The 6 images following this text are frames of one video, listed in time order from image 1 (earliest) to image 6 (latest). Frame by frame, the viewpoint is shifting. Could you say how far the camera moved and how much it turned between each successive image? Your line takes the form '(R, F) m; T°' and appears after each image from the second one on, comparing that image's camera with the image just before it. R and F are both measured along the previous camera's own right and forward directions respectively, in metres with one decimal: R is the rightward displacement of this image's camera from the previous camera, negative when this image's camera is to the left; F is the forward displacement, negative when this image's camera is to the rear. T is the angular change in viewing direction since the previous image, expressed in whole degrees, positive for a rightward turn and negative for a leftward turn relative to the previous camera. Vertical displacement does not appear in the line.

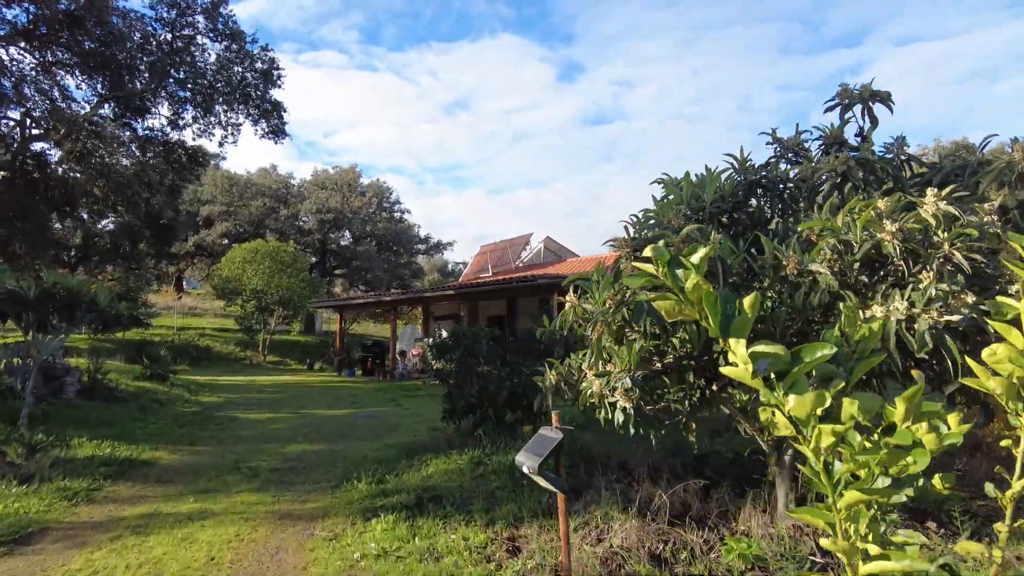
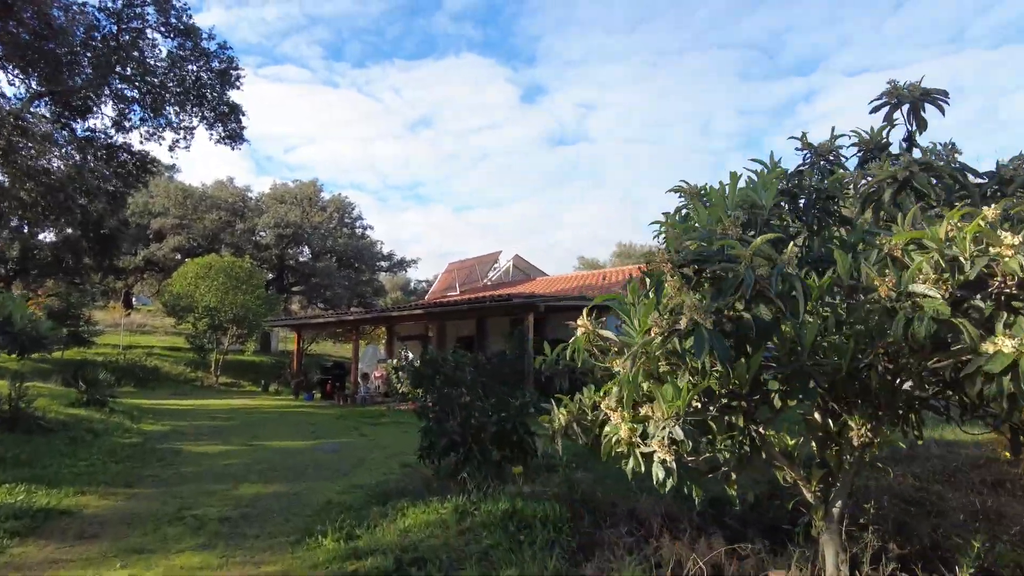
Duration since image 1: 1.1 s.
(-0.2, +0.7) m; +3°
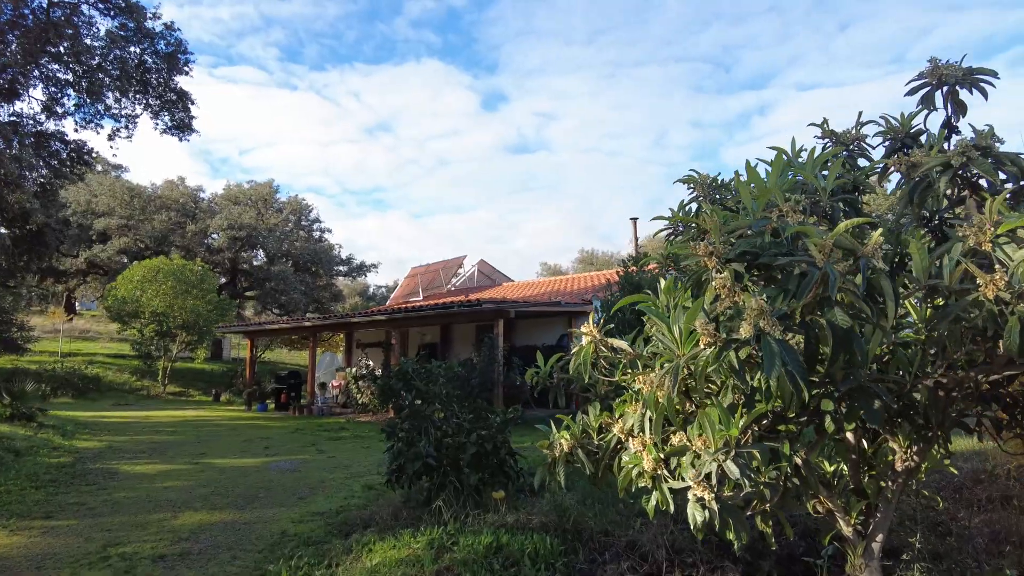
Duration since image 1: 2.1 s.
(-0.2, +0.6) m; +3°
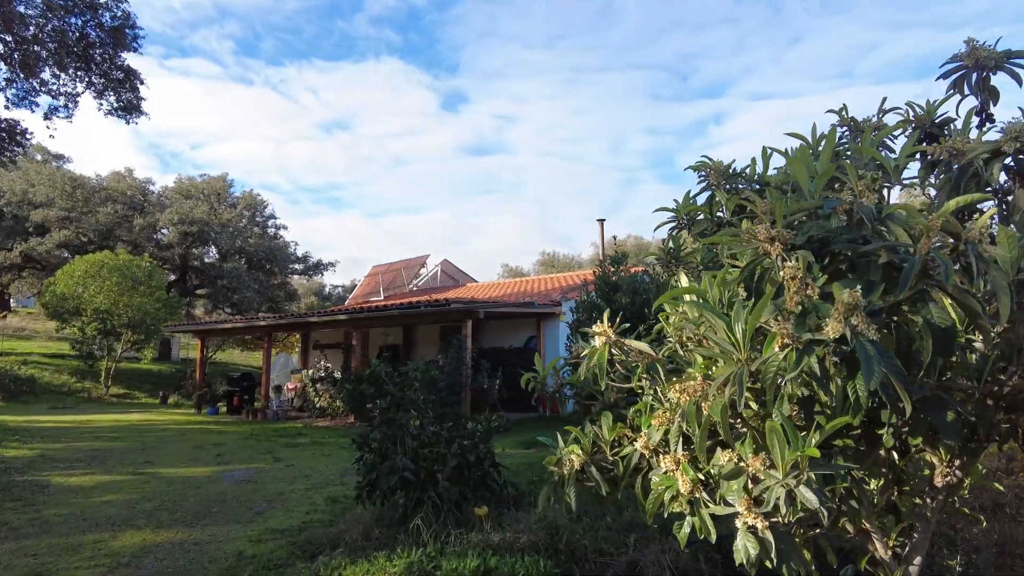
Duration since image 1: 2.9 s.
(-0.2, +0.4) m; +4°
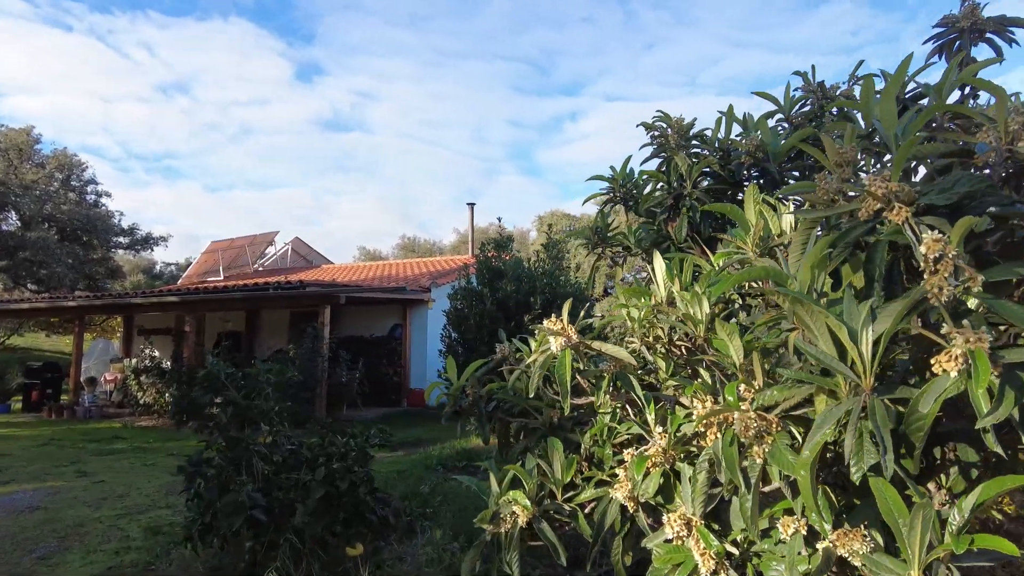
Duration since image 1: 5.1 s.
(-0.2, +0.9) m; +12°
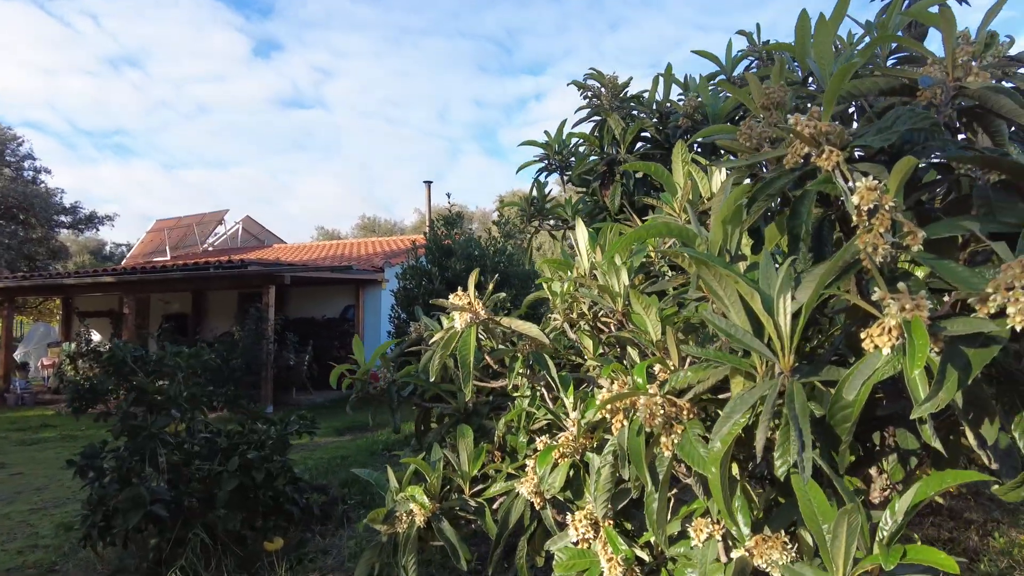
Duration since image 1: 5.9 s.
(+0.2, +0.2) m; +3°
